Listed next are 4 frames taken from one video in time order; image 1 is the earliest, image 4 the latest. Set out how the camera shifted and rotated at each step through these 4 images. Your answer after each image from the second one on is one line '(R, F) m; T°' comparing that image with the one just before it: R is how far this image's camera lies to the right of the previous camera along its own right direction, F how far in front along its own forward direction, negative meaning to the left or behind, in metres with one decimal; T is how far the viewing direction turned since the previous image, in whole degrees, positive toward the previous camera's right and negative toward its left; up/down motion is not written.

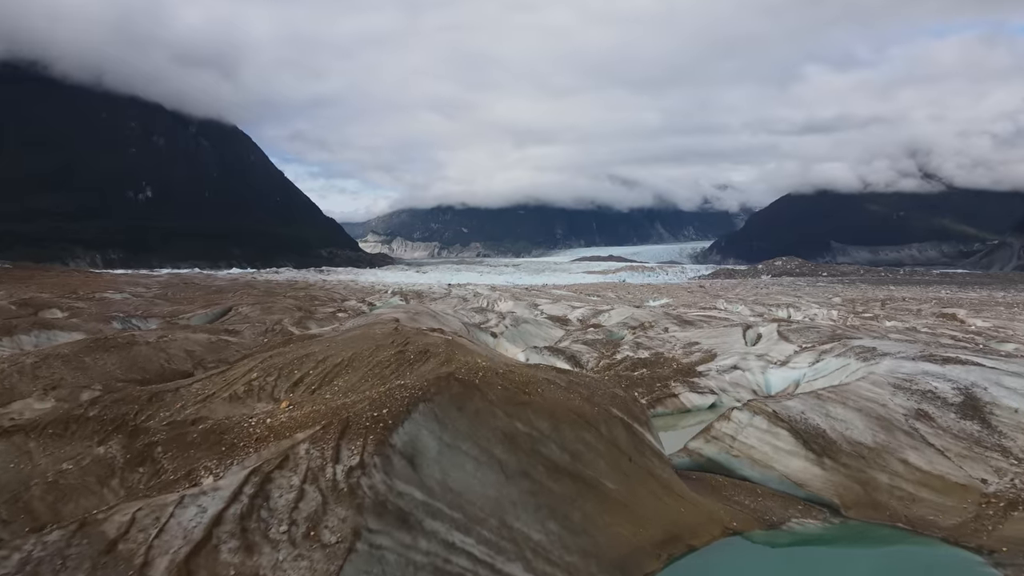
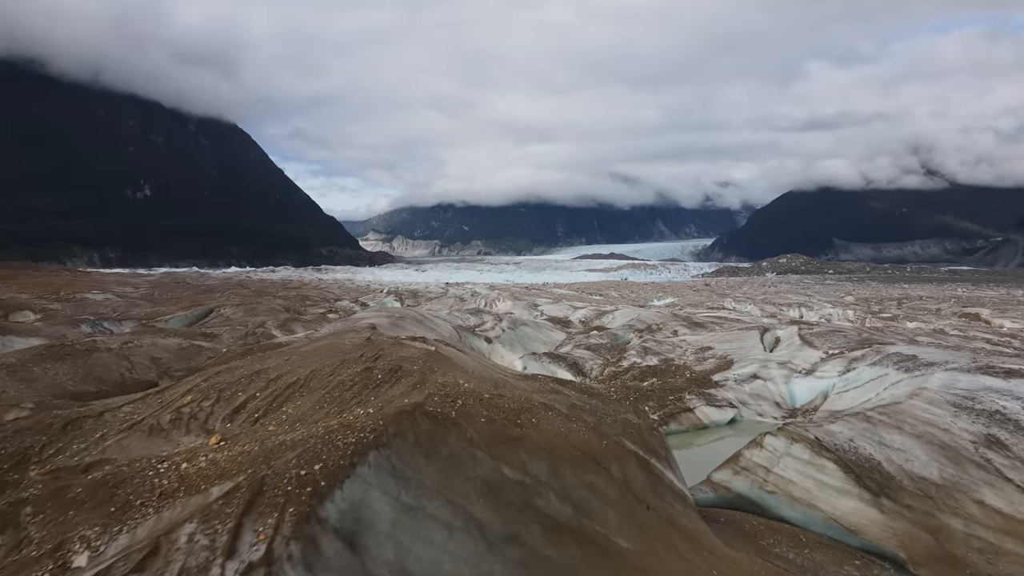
(+0.2, +2.4) m; 0°
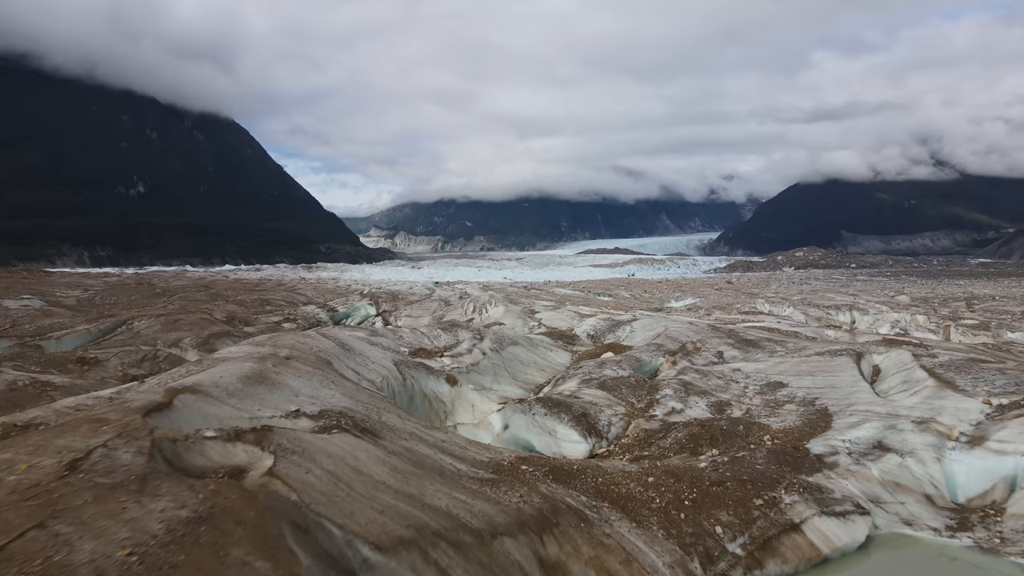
(+0.8, +8.5) m; 0°
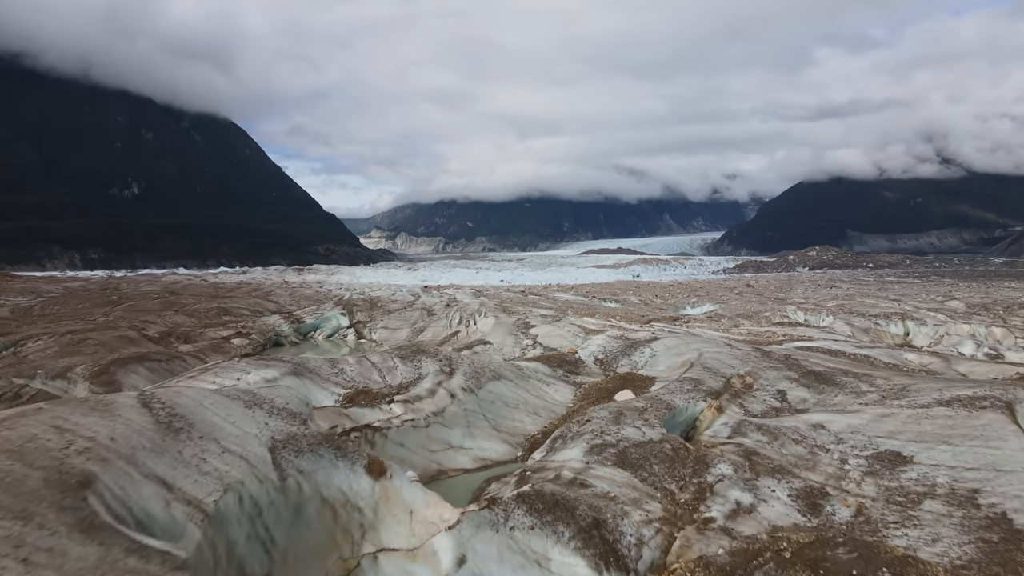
(+0.7, +6.5) m; 0°
